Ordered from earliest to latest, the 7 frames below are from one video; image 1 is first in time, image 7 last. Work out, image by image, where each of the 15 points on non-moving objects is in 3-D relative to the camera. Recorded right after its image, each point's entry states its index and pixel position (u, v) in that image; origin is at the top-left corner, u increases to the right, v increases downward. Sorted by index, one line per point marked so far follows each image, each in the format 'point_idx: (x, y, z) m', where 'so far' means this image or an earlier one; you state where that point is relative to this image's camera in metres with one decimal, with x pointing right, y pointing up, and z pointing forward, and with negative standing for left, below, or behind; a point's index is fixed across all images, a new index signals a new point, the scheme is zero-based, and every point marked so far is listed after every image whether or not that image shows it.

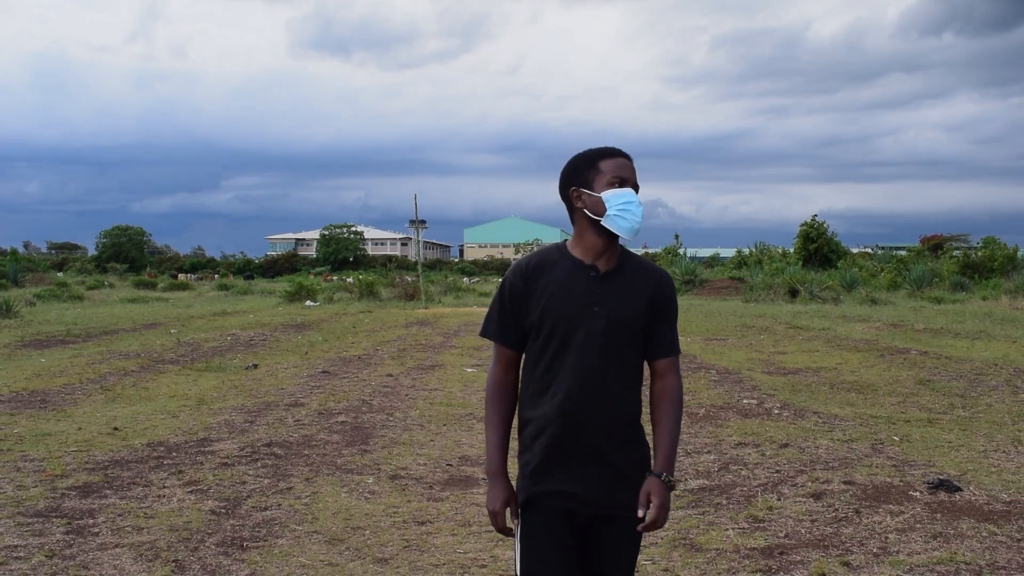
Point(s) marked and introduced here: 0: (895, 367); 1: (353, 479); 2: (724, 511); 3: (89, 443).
0: (+5.2, -1.1, +12.4) m
1: (-1.0, -1.2, +5.8) m
2: (+1.2, -1.2, +5.0) m
3: (-3.3, -1.2, +7.2) m
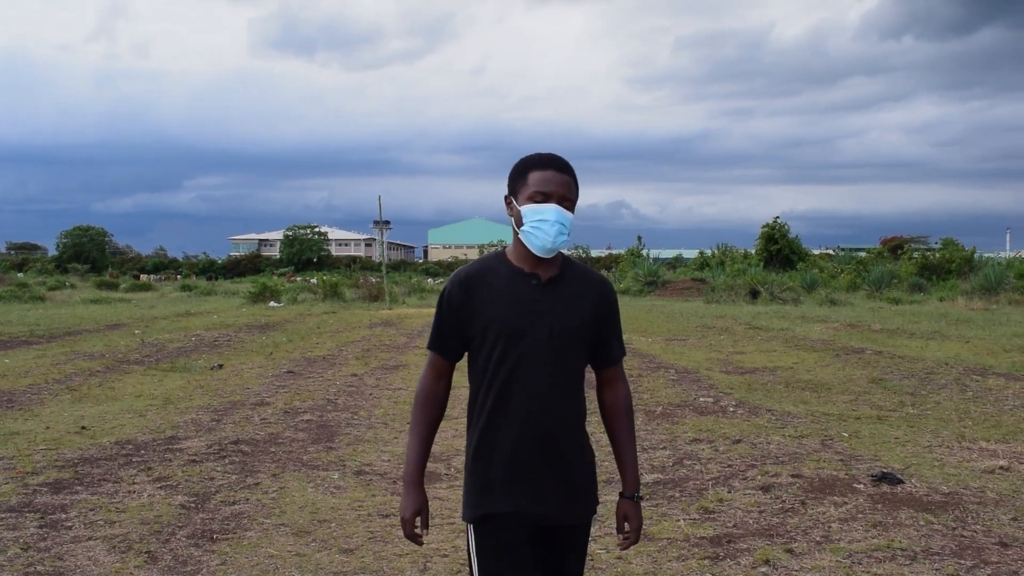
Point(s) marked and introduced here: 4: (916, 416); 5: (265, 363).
0: (+4.8, -1.1, +12.8) m
1: (-1.2, -1.2, +5.9) m
2: (+0.9, -1.2, +5.2) m
3: (-3.6, -1.2, +7.2) m
4: (+3.8, -1.2, +8.7) m
5: (-3.5, -1.1, +12.9) m
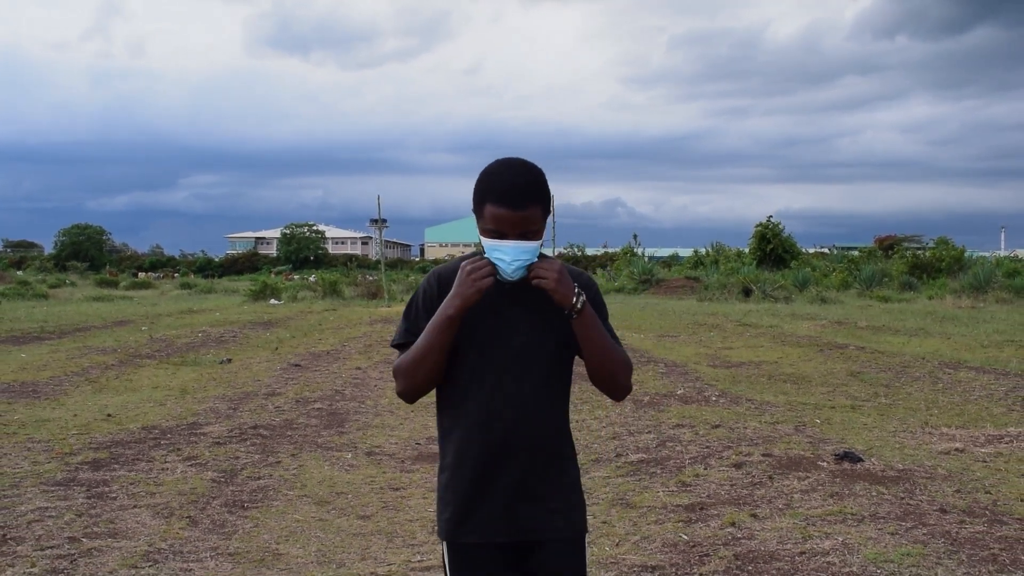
0: (+4.7, -1.1, +13.4) m
1: (-1.3, -1.2, +6.5) m
2: (+0.9, -1.2, +5.8) m
3: (-3.6, -1.2, +7.8) m
4: (+3.8, -1.2, +9.3) m
5: (-3.6, -1.0, +13.5) m
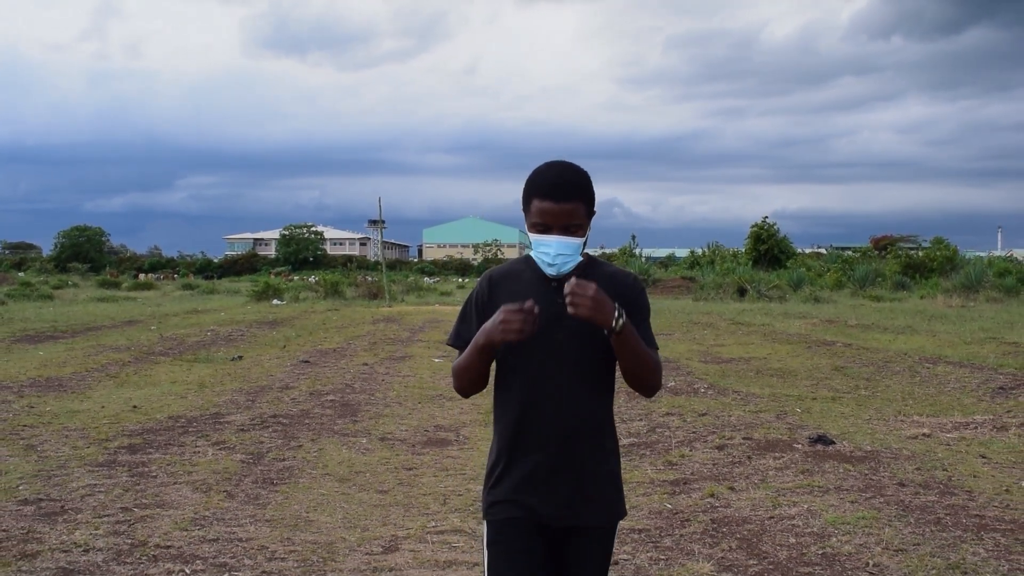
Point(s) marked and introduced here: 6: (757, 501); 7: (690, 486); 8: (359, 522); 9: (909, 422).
0: (+4.7, -1.0, +14.0) m
1: (-1.3, -1.2, +7.1) m
2: (+0.9, -1.2, +6.4) m
3: (-3.6, -1.2, +8.4) m
4: (+3.8, -1.2, +9.8) m
5: (-3.6, -1.0, +14.1) m
6: (+1.4, -1.2, +5.1) m
7: (+1.1, -1.2, +5.5) m
8: (-0.8, -1.3, +4.9) m
9: (+3.5, -1.2, +8.1) m
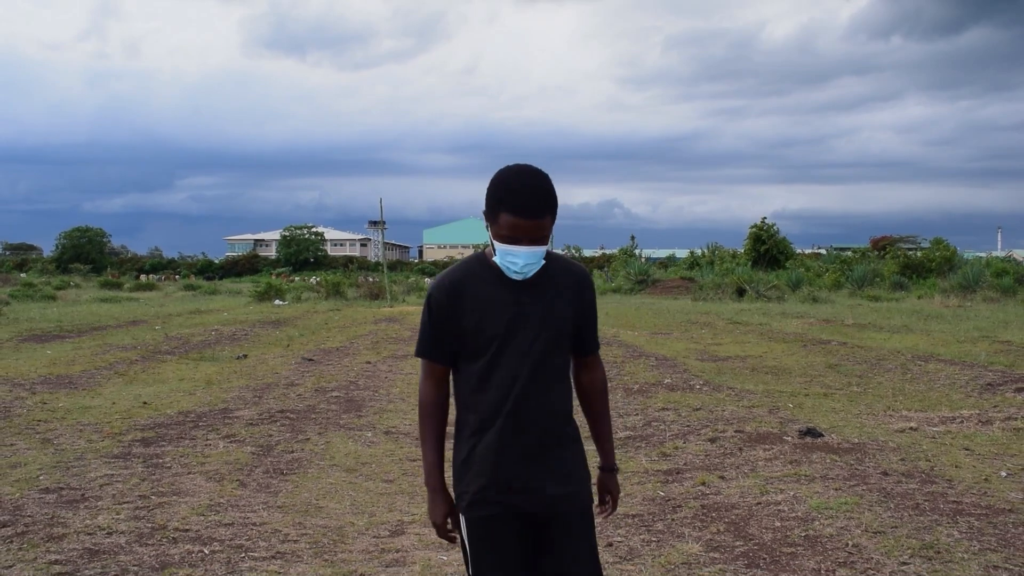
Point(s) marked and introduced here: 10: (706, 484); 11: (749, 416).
0: (+4.7, -1.0, +14.2) m
1: (-1.3, -1.2, +7.3) m
2: (+0.9, -1.2, +6.6) m
3: (-3.6, -1.2, +8.6) m
4: (+3.8, -1.2, +10.1) m
5: (-3.6, -1.0, +14.3) m
6: (+1.4, -1.2, +5.3) m
7: (+1.1, -1.2, +5.7) m
8: (-0.8, -1.2, +5.1) m
9: (+3.5, -1.2, +8.3) m
10: (+1.2, -1.2, +5.5) m
11: (+2.1, -1.1, +7.9) m
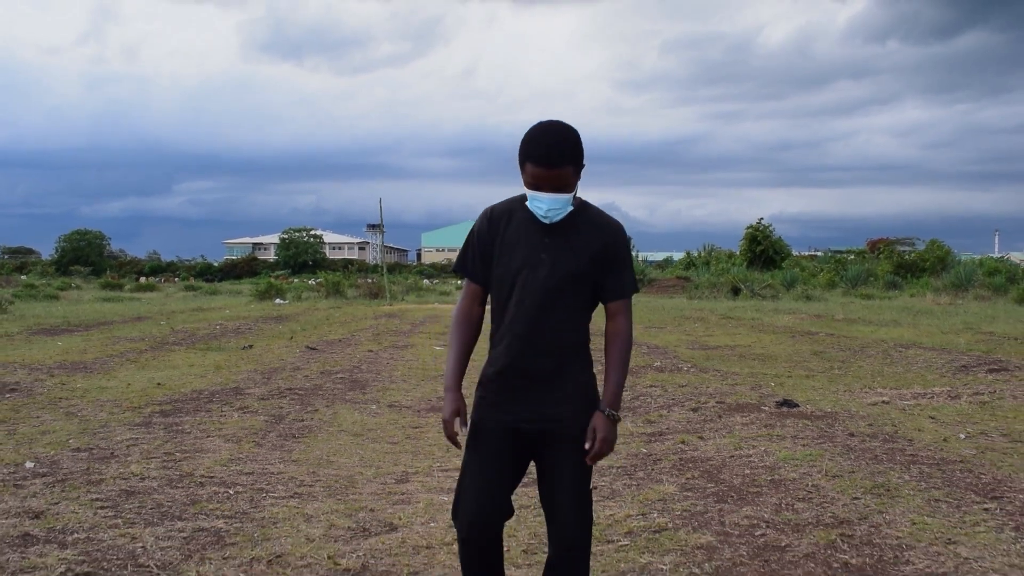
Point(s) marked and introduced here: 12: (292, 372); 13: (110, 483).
0: (+4.6, -0.9, +14.7) m
1: (-1.3, -1.0, +7.8) m
2: (+0.9, -1.0, +7.1) m
3: (-3.7, -1.0, +9.1) m
4: (+3.8, -1.0, +10.6) m
5: (-3.6, -0.9, +14.8) m
6: (+1.3, -1.0, +5.8) m
7: (+1.0, -1.0, +6.2) m
8: (-0.8, -1.1, +5.6) m
9: (+3.5, -1.0, +8.8) m
10: (+1.1, -1.0, +6.0) m
11: (+2.0, -1.0, +8.4) m
12: (-2.5, -0.9, +10.3) m
13: (-2.2, -1.0, +4.9) m
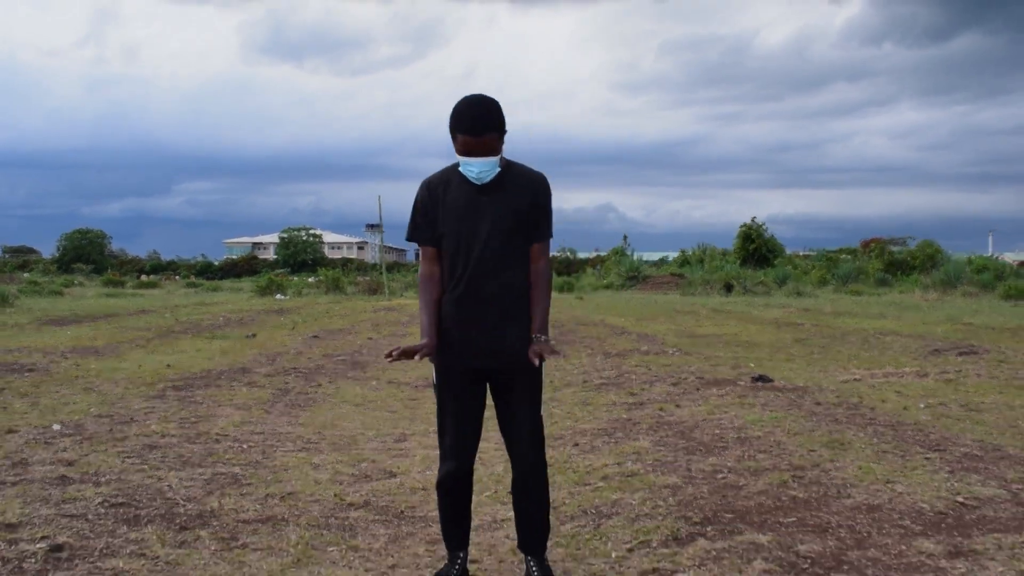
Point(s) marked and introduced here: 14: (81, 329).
0: (+4.6, -0.8, +15.2) m
1: (-1.4, -0.9, +8.2) m
2: (+0.8, -0.9, +7.6) m
3: (-3.7, -0.9, +9.5) m
4: (+3.7, -0.9, +11.0) m
5: (-3.7, -0.7, +15.2) m
6: (+1.3, -0.9, +6.3) m
7: (+1.0, -0.9, +6.7) m
8: (-0.9, -0.9, +6.1) m
9: (+3.4, -0.9, +9.3) m
10: (+1.1, -0.9, +6.4) m
11: (+1.9, -0.8, +8.8) m
12: (-2.6, -0.8, +10.8) m
13: (-2.2, -0.9, +5.3) m
14: (-7.5, -0.7, +16.0) m
